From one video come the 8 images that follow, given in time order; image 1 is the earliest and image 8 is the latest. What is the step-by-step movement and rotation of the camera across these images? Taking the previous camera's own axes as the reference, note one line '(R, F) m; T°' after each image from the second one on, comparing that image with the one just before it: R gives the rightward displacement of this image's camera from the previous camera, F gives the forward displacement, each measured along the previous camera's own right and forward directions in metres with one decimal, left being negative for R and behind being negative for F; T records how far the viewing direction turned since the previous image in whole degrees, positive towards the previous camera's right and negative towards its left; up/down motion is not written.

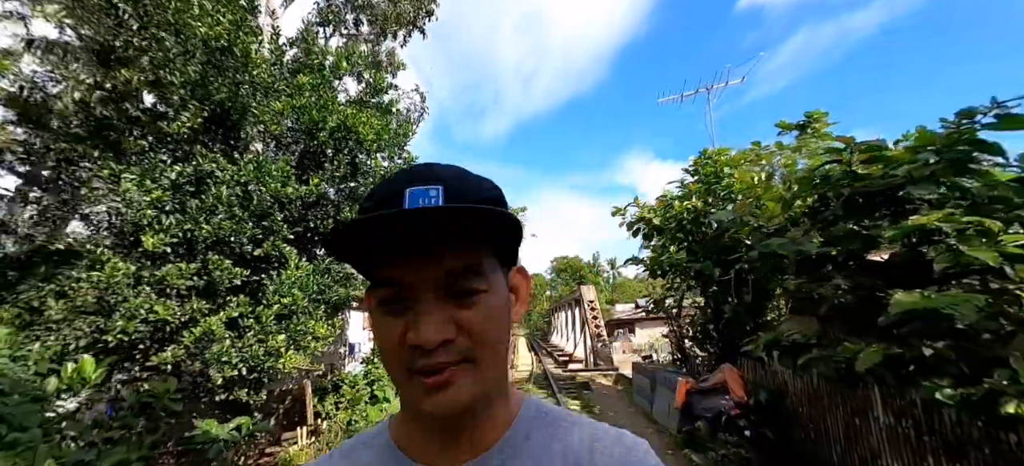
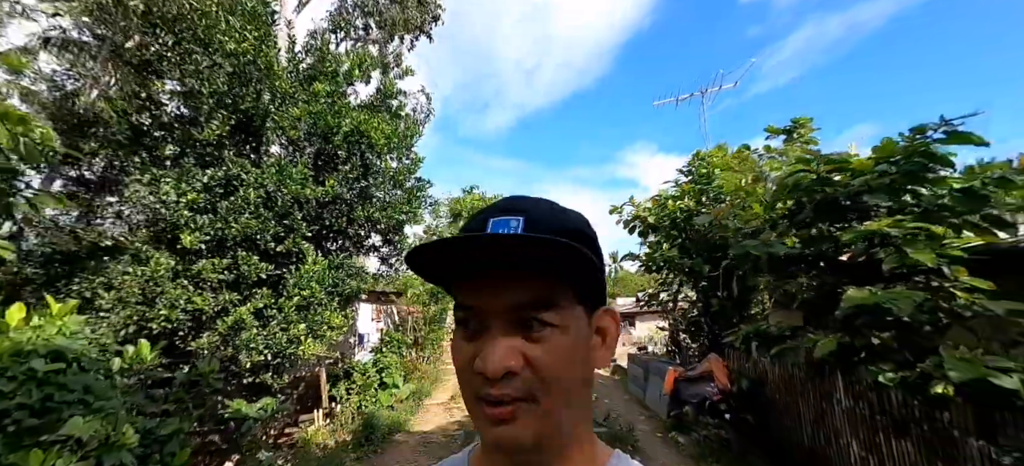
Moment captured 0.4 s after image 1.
(0.0, -0.4) m; 0°
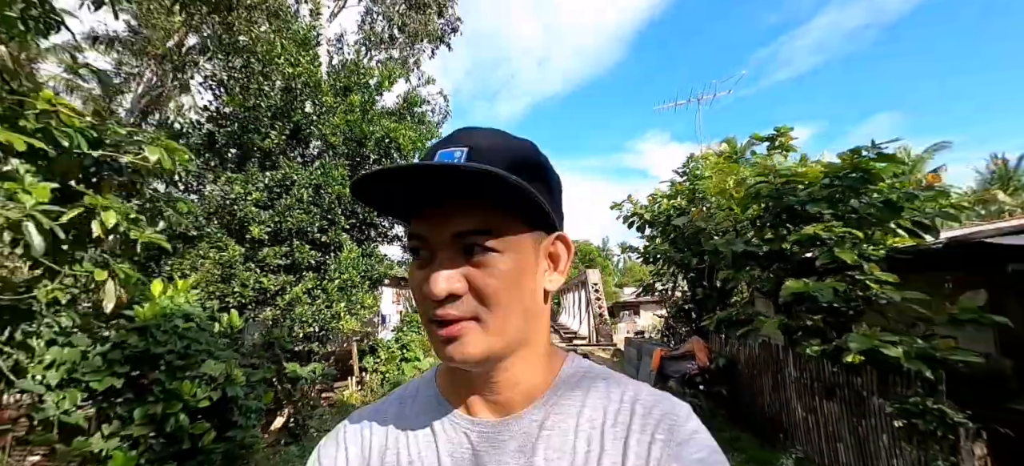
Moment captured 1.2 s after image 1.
(0.0, -0.8) m; -1°
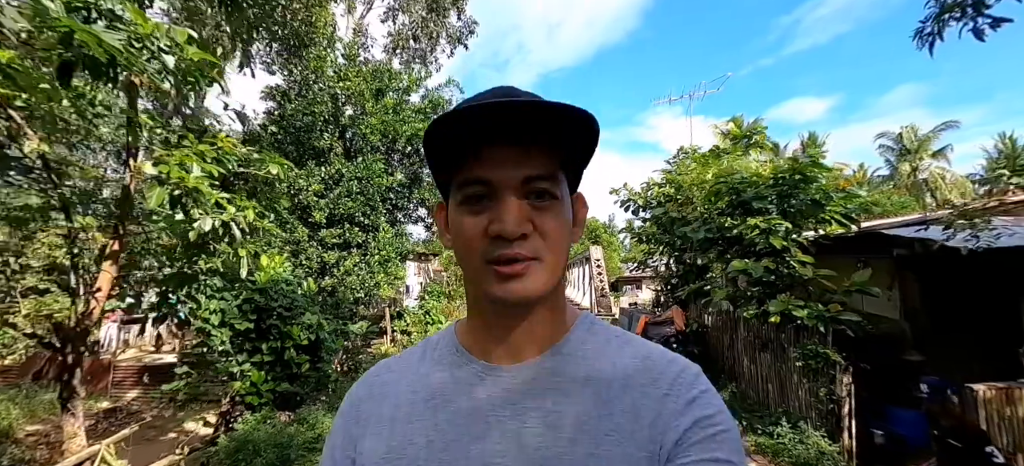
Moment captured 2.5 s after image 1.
(0.0, -1.2) m; -1°
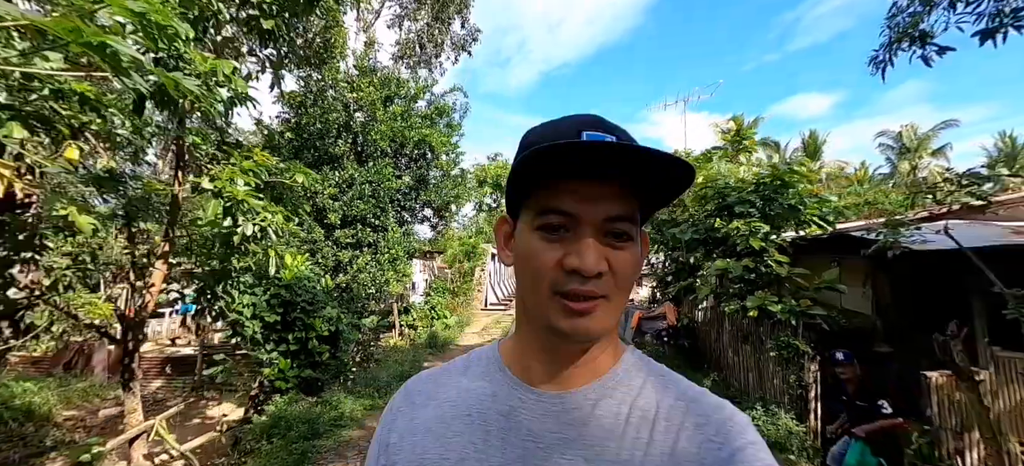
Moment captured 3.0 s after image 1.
(0.0, -0.4) m; 0°
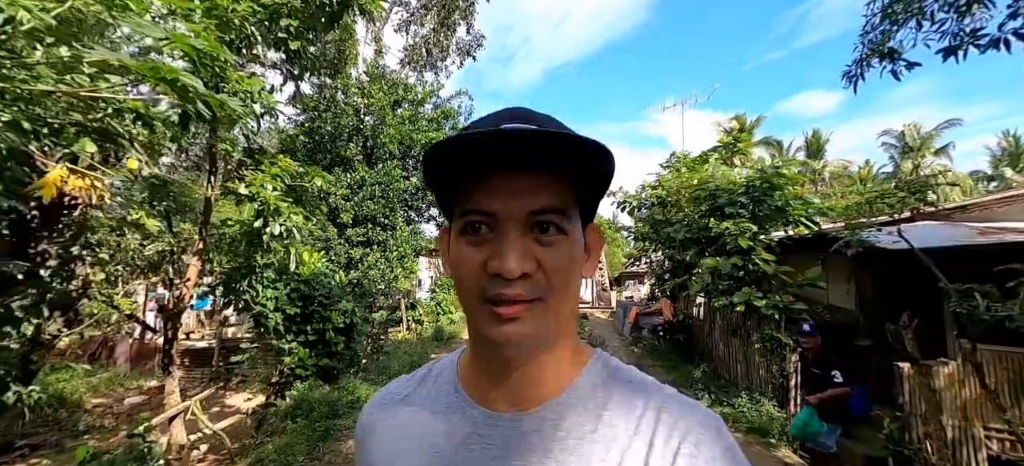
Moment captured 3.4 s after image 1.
(0.0, -0.3) m; 0°
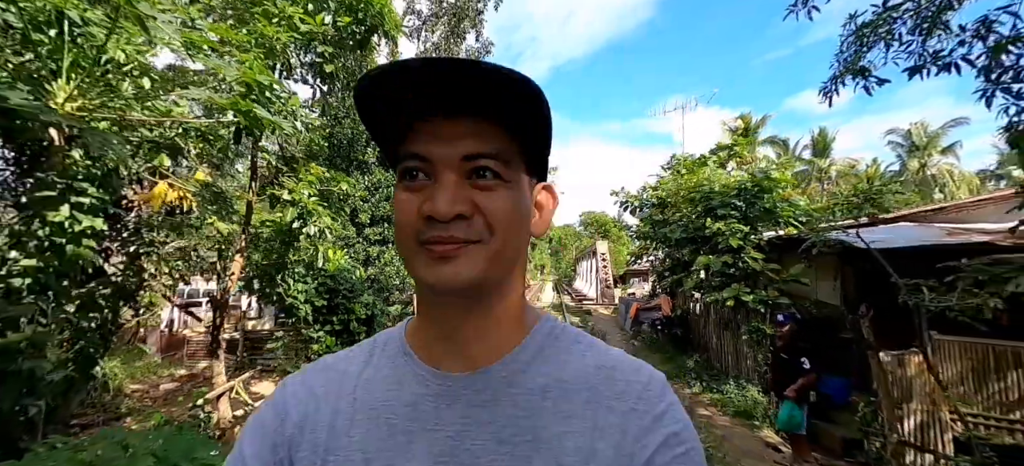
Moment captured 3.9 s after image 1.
(0.0, -0.5) m; -1°
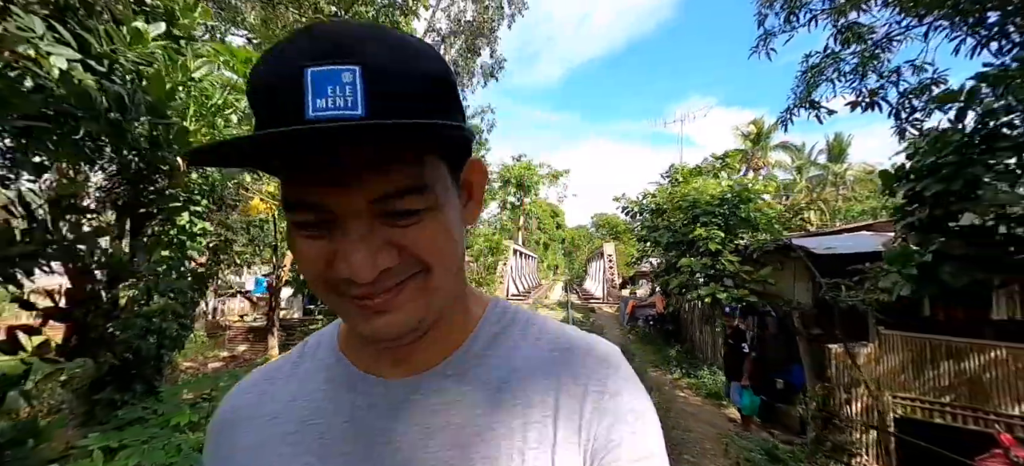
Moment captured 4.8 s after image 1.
(+0.1, -0.9) m; -2°
